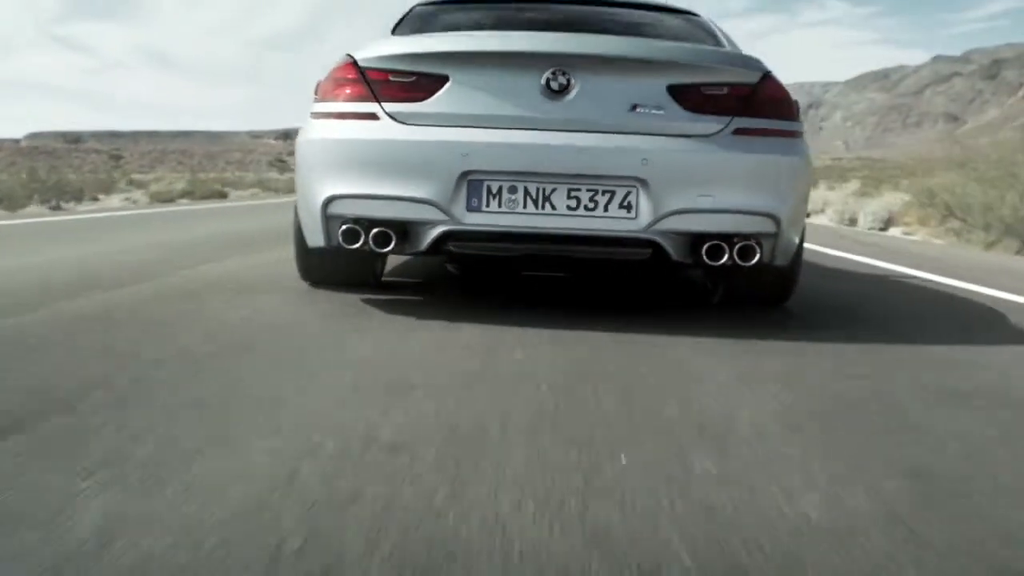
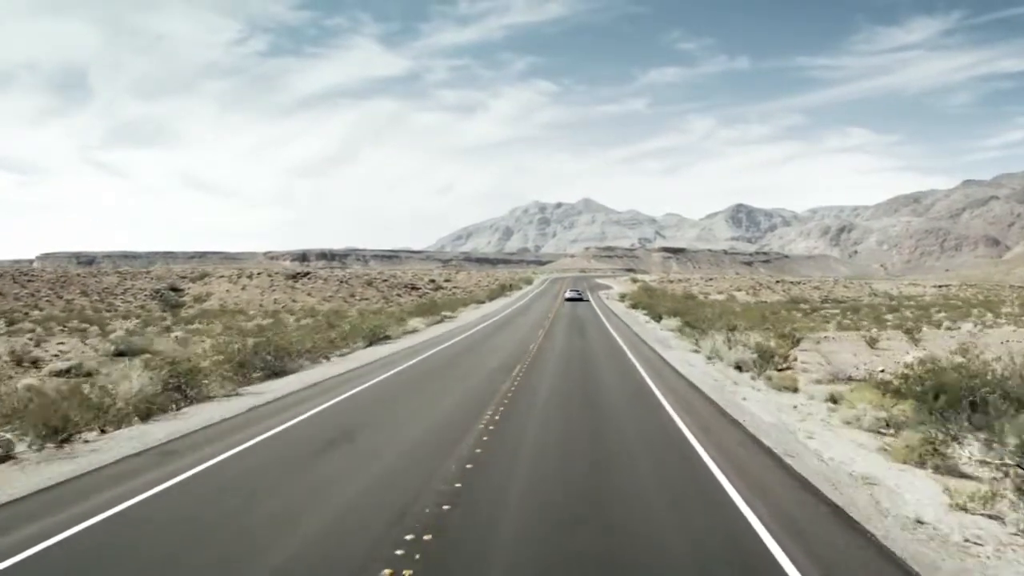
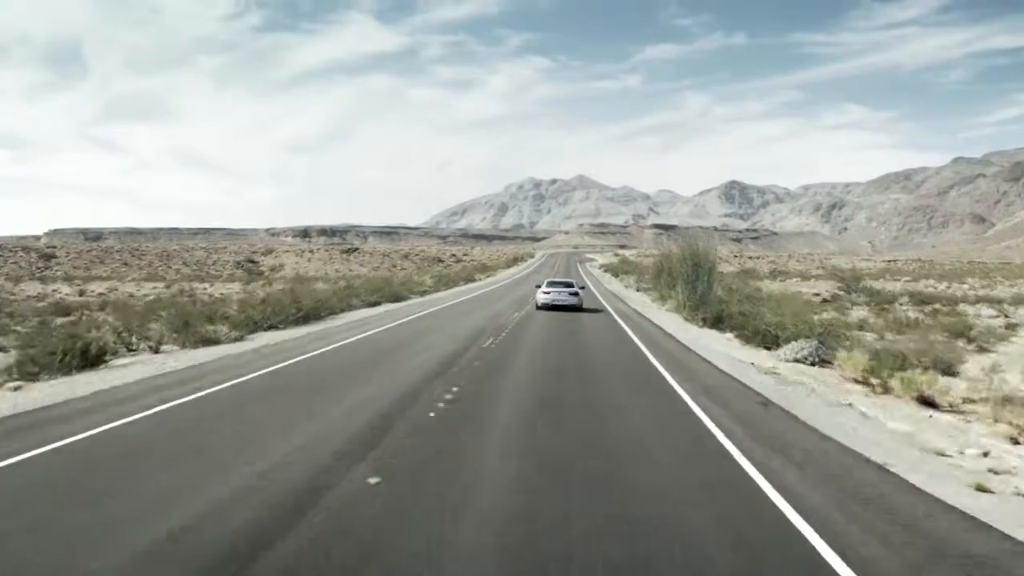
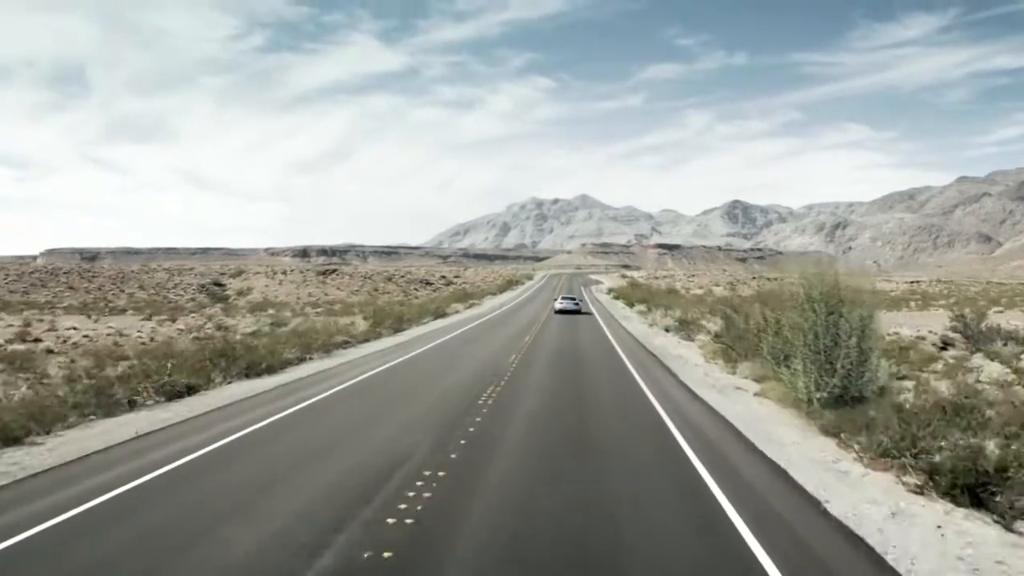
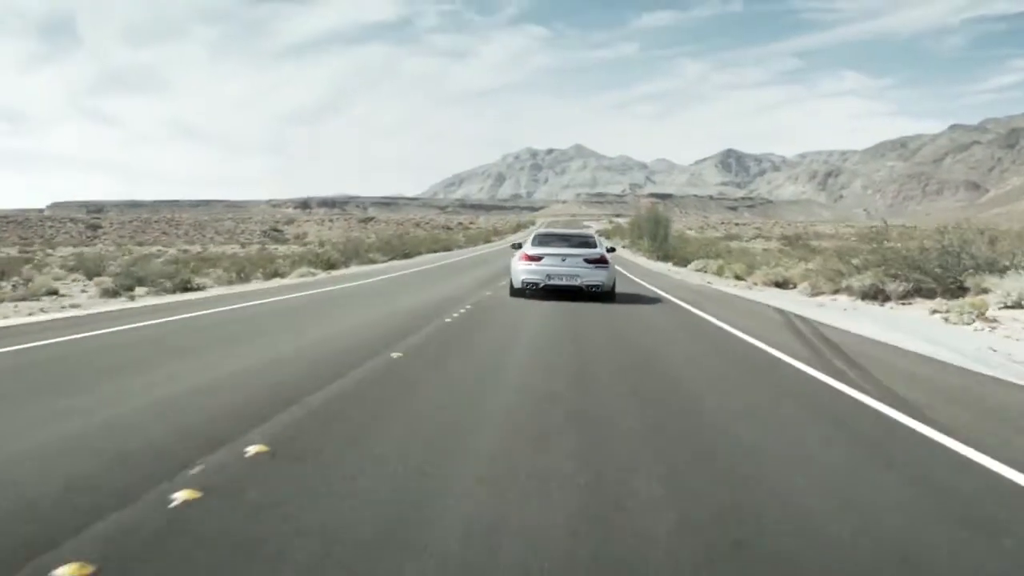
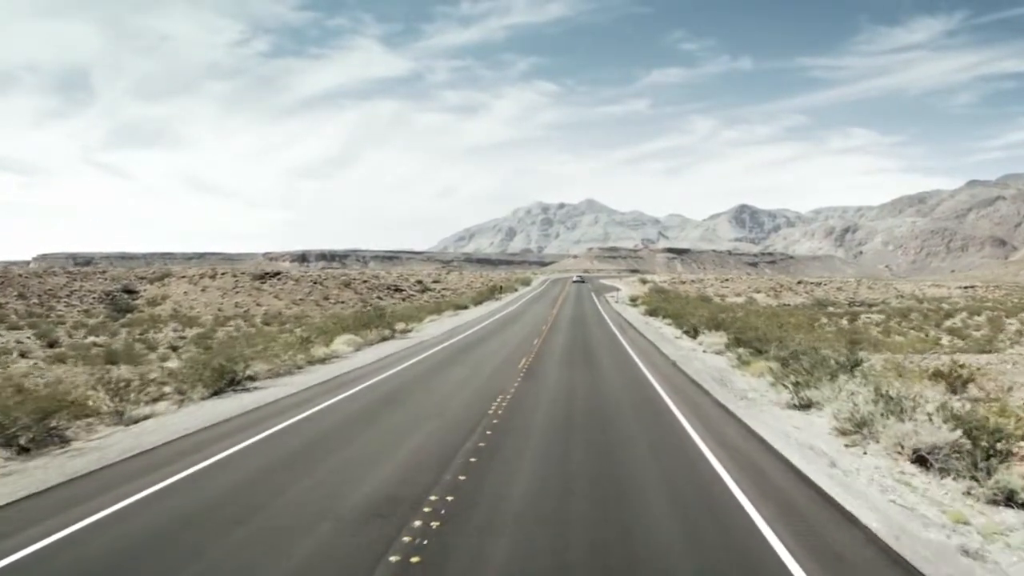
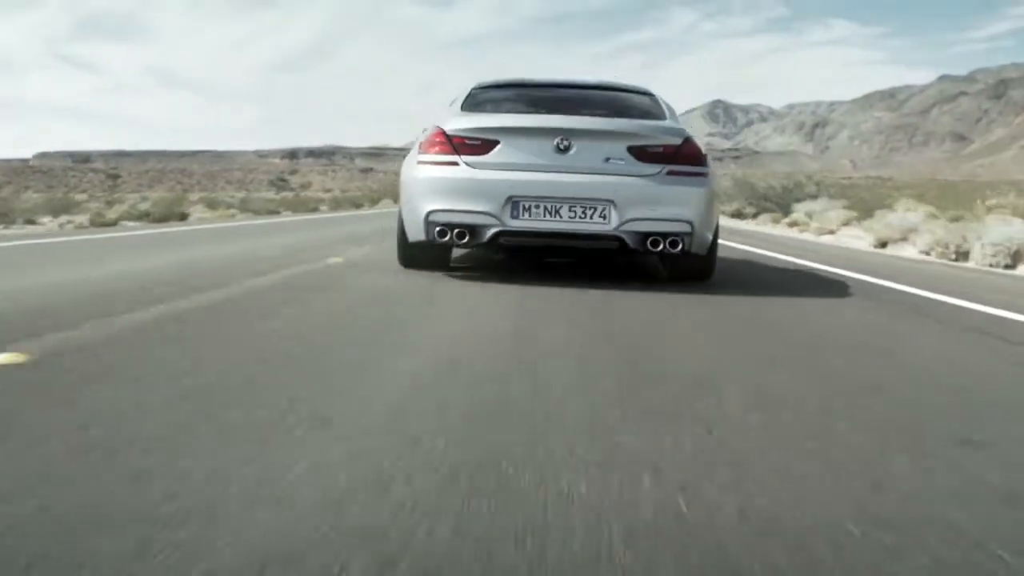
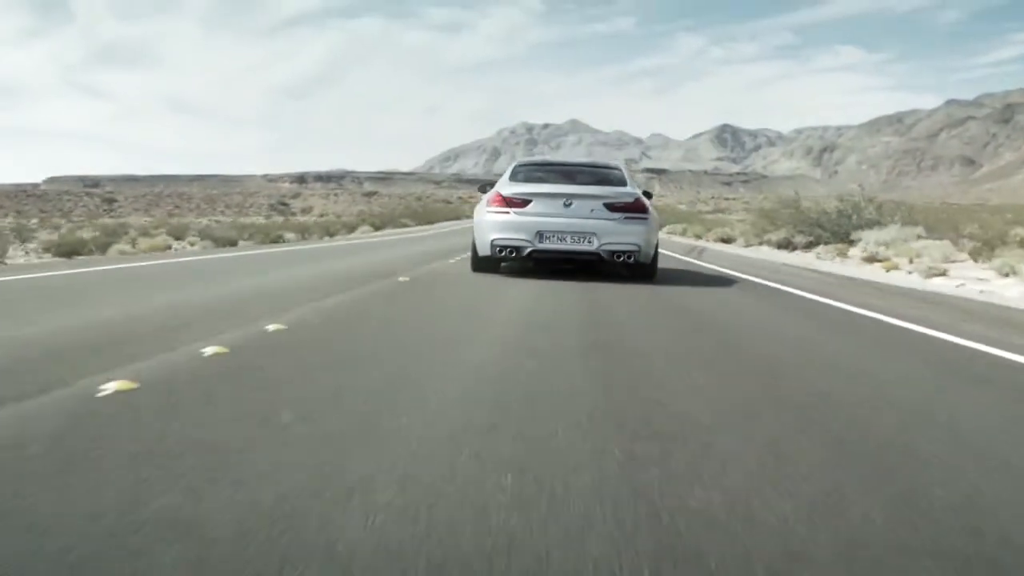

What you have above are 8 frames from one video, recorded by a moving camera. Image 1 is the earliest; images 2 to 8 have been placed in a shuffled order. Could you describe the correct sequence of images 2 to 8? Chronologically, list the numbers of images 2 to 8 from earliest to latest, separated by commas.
7, 8, 5, 3, 4, 2, 6
